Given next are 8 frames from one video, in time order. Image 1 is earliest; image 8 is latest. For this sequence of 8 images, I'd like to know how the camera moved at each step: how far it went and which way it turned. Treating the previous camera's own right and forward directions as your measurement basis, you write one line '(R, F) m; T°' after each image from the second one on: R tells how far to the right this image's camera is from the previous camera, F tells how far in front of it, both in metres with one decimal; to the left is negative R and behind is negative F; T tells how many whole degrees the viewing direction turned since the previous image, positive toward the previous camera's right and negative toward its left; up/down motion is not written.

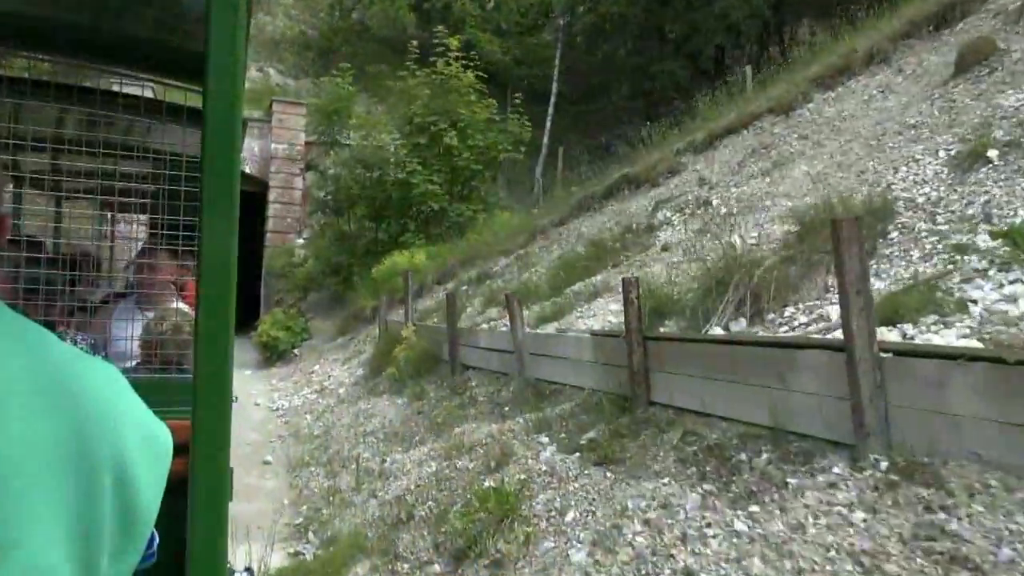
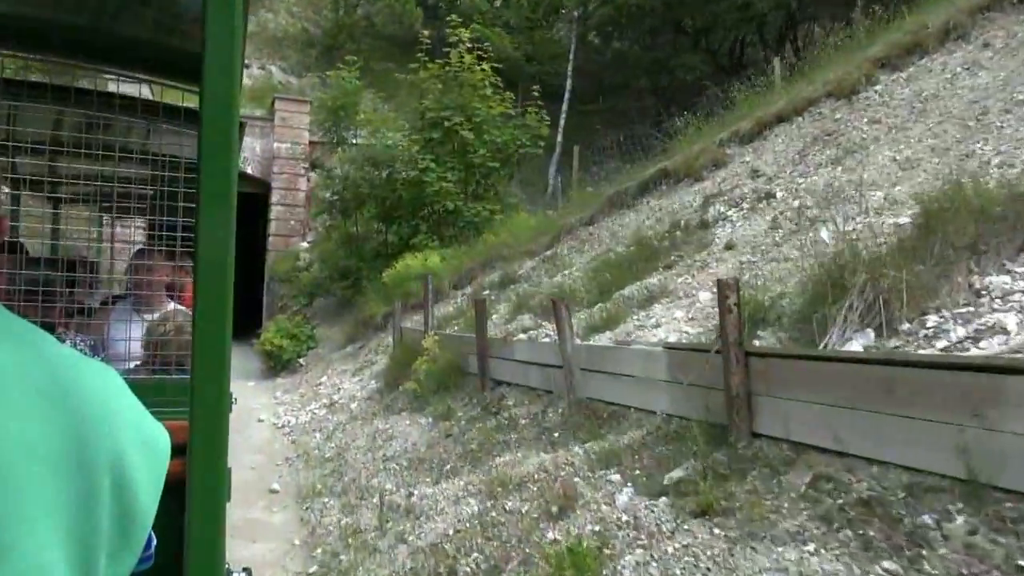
(-0.4, +1.0) m; 0°
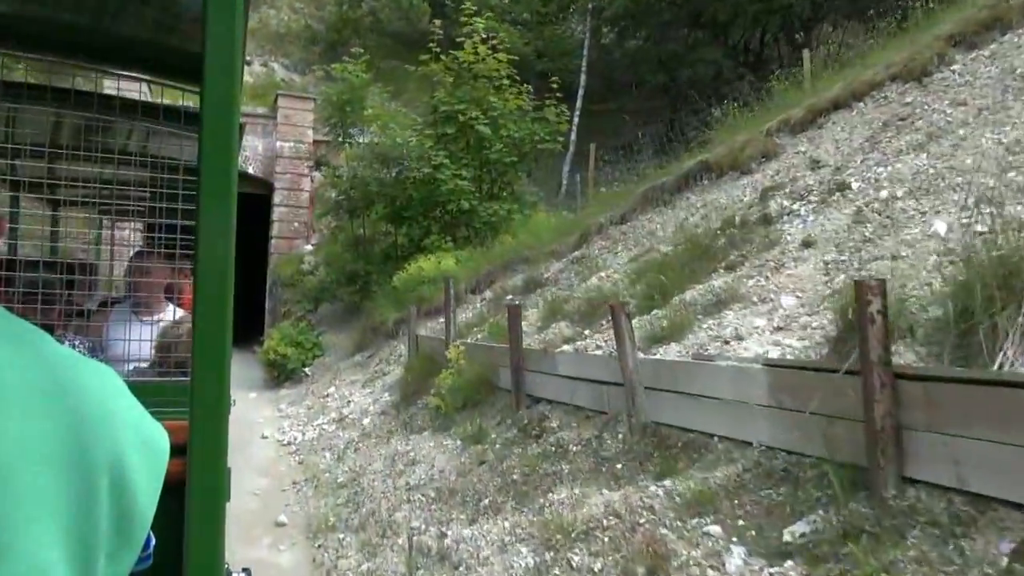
(-0.3, +0.9) m; 0°
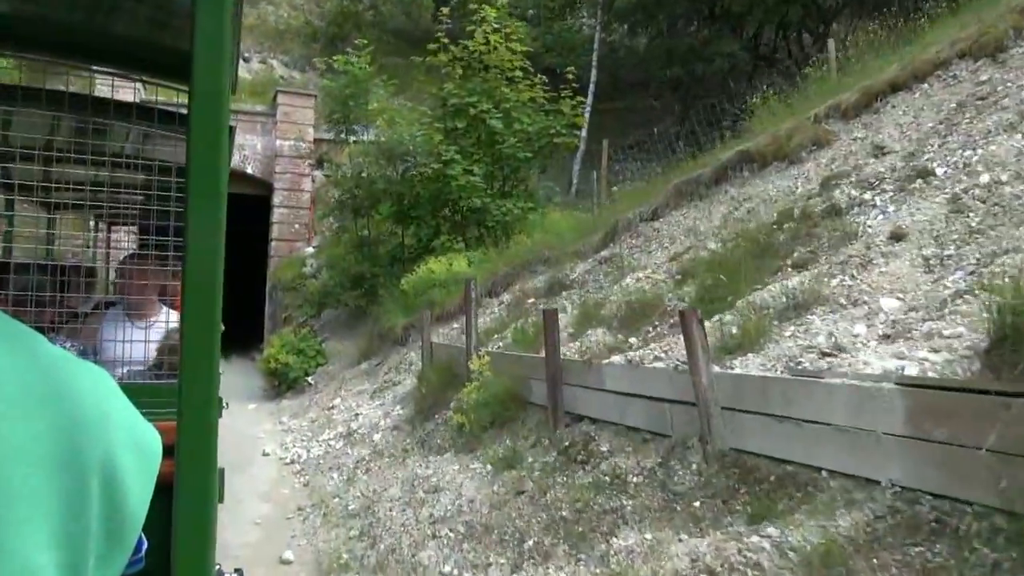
(-0.3, +0.8) m; 0°
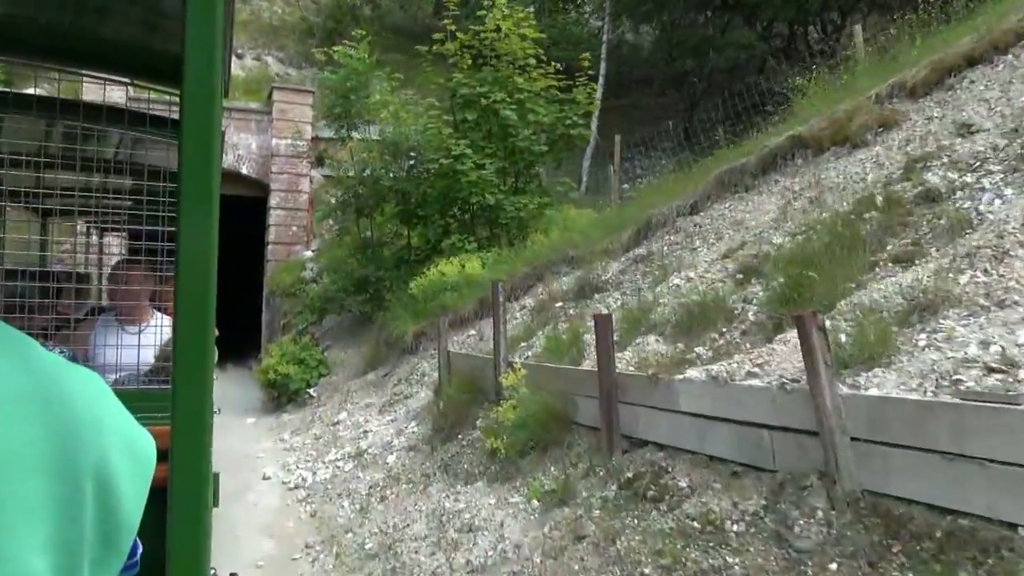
(-0.3, +0.9) m; 0°
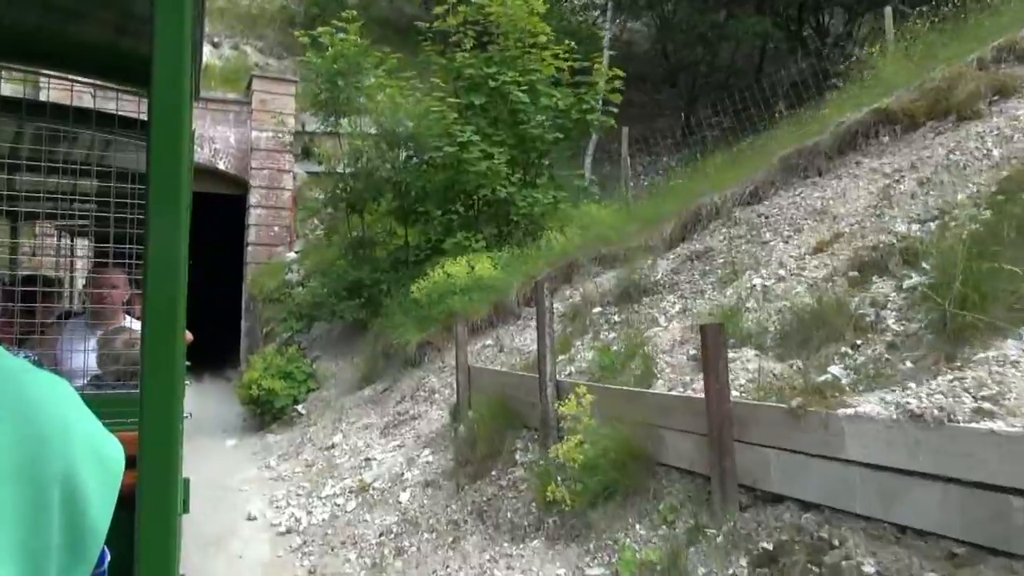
(-0.5, +1.3) m; +2°
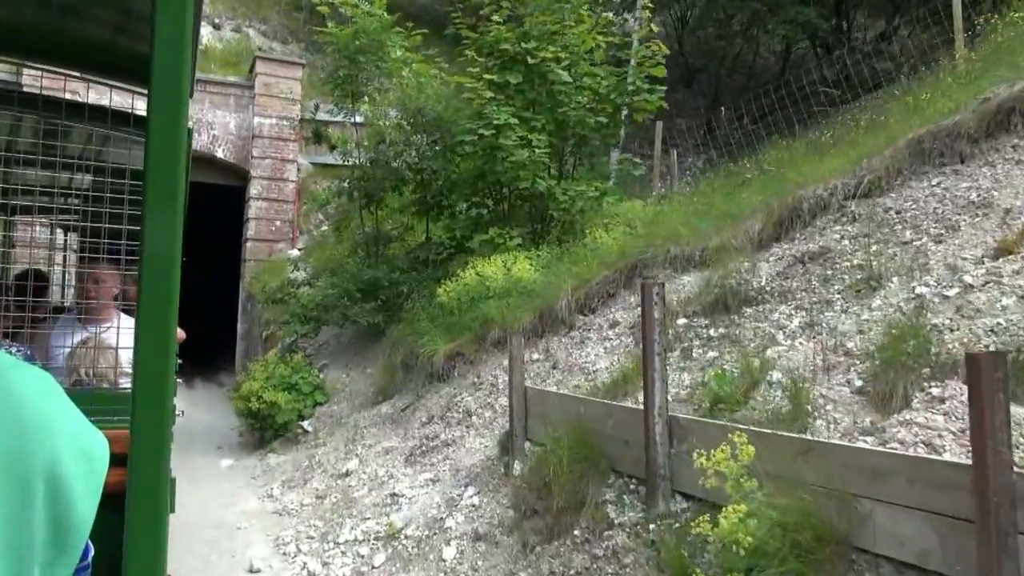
(-0.6, +1.4) m; 0°
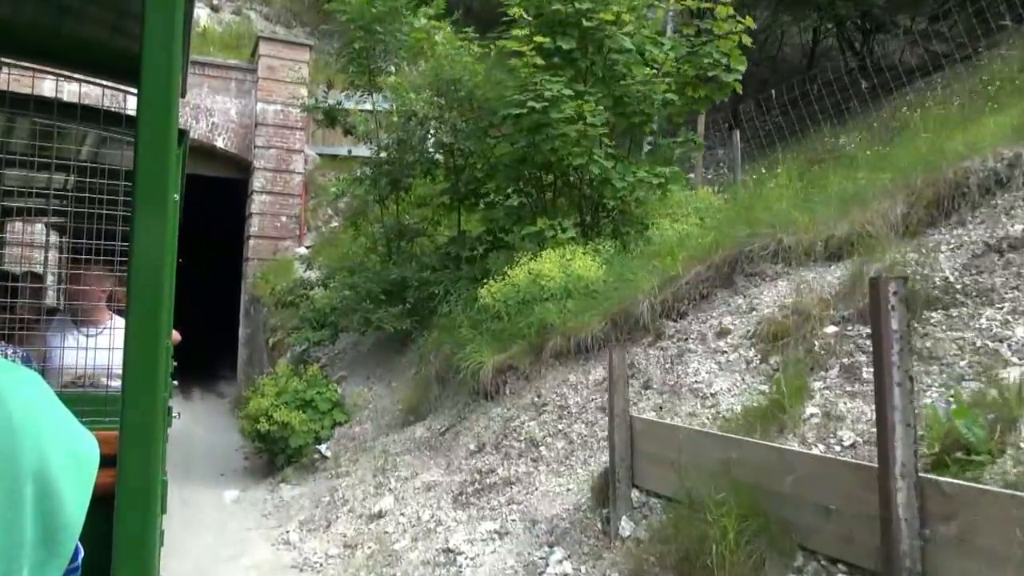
(-0.6, +1.4) m; 0°
